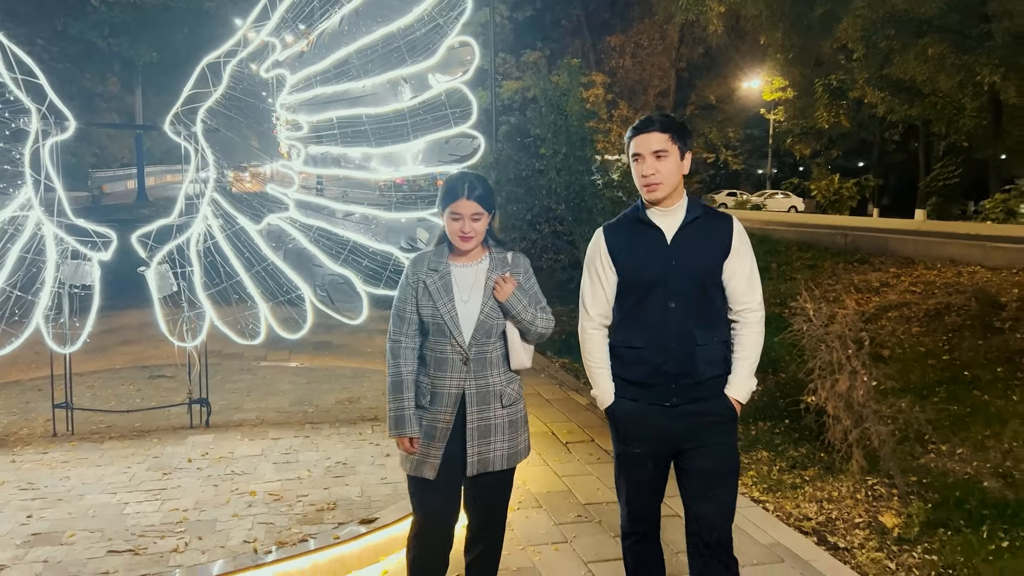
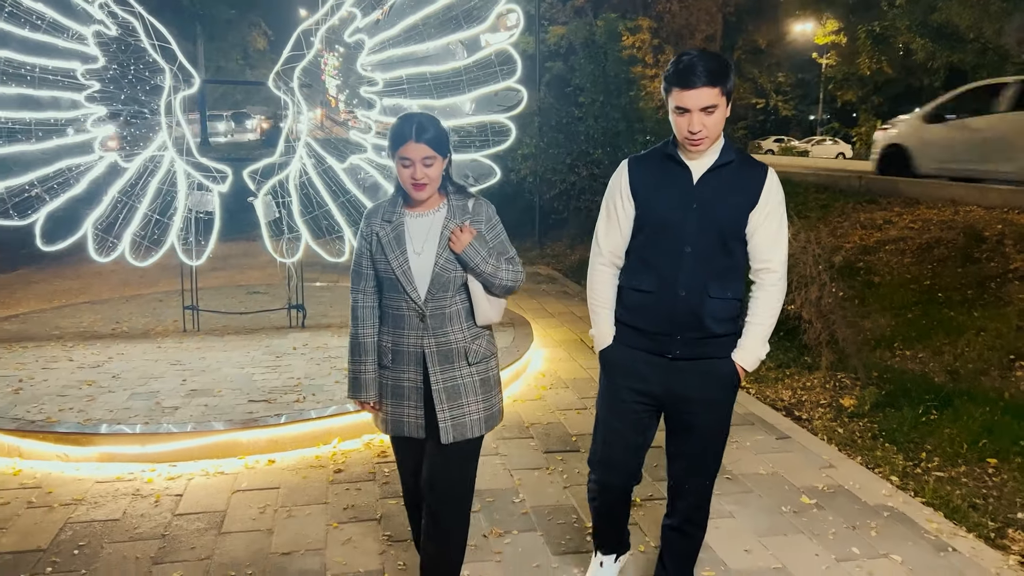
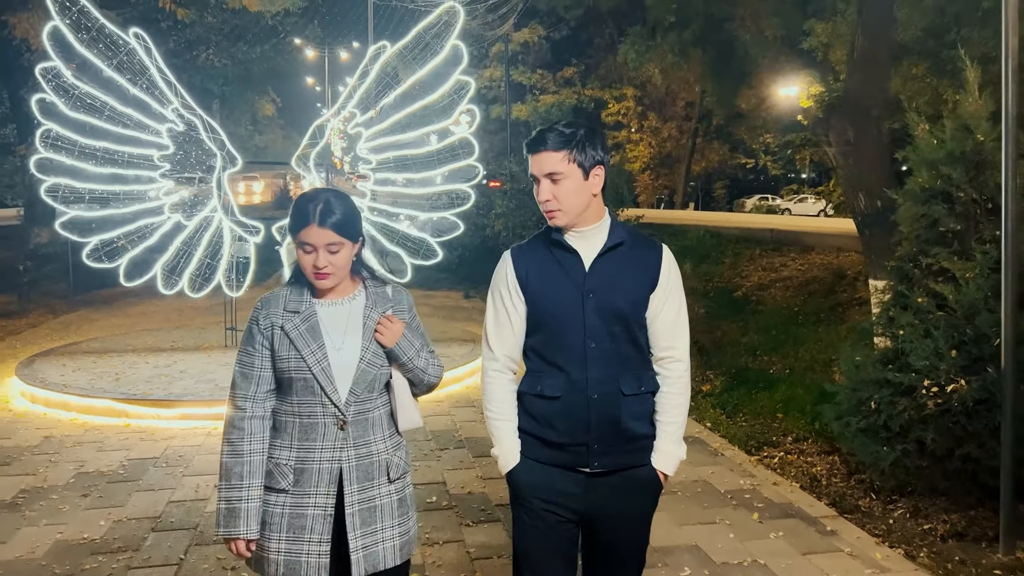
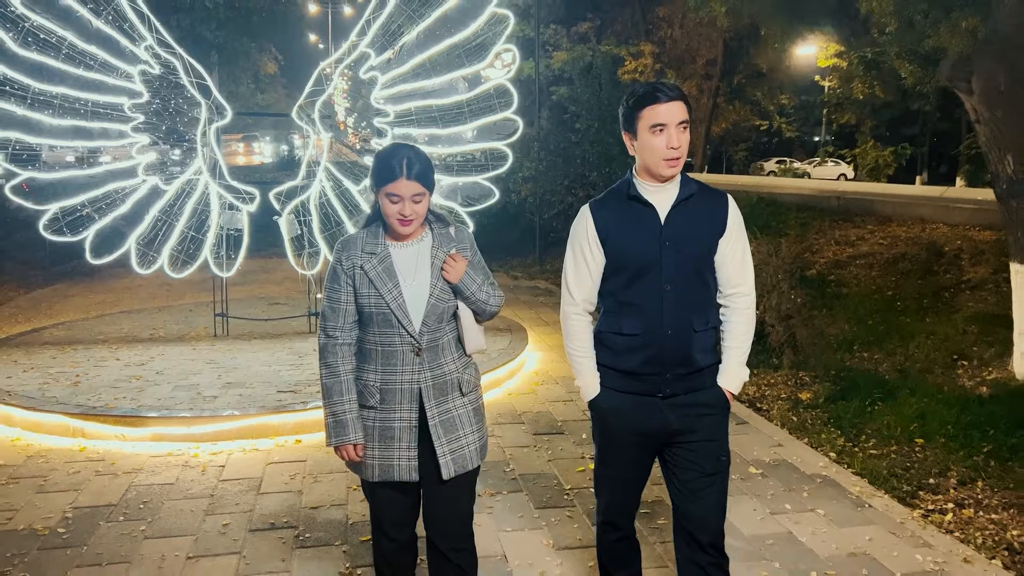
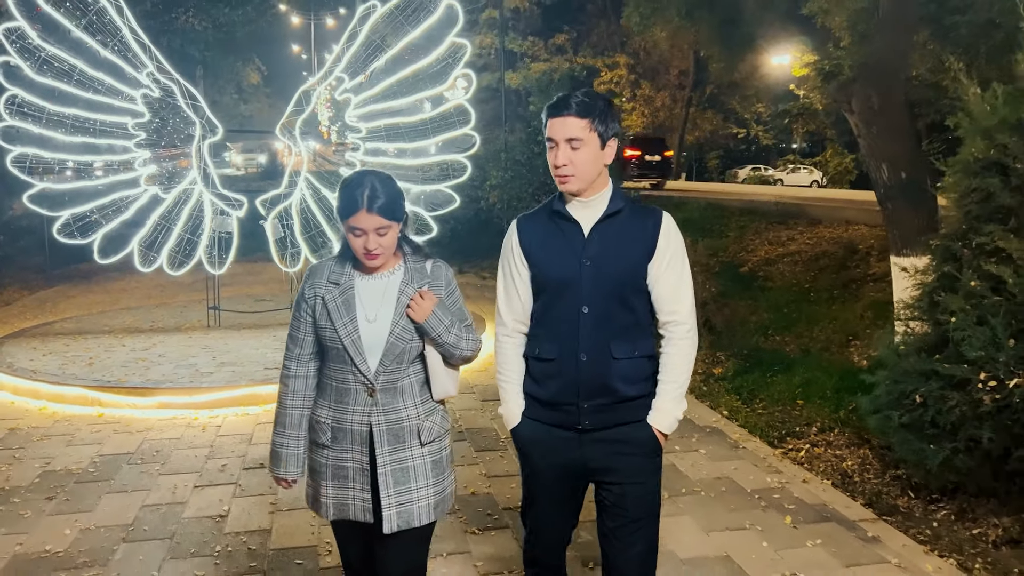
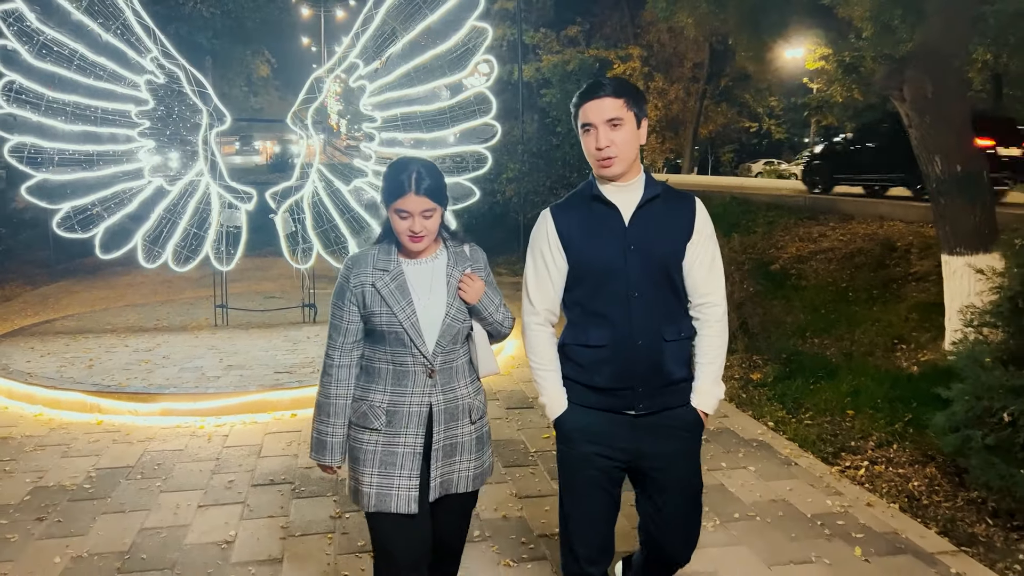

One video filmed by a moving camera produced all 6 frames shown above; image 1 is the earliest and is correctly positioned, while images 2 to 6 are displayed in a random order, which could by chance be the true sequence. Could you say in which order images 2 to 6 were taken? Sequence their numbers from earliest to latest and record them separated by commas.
2, 4, 6, 5, 3
